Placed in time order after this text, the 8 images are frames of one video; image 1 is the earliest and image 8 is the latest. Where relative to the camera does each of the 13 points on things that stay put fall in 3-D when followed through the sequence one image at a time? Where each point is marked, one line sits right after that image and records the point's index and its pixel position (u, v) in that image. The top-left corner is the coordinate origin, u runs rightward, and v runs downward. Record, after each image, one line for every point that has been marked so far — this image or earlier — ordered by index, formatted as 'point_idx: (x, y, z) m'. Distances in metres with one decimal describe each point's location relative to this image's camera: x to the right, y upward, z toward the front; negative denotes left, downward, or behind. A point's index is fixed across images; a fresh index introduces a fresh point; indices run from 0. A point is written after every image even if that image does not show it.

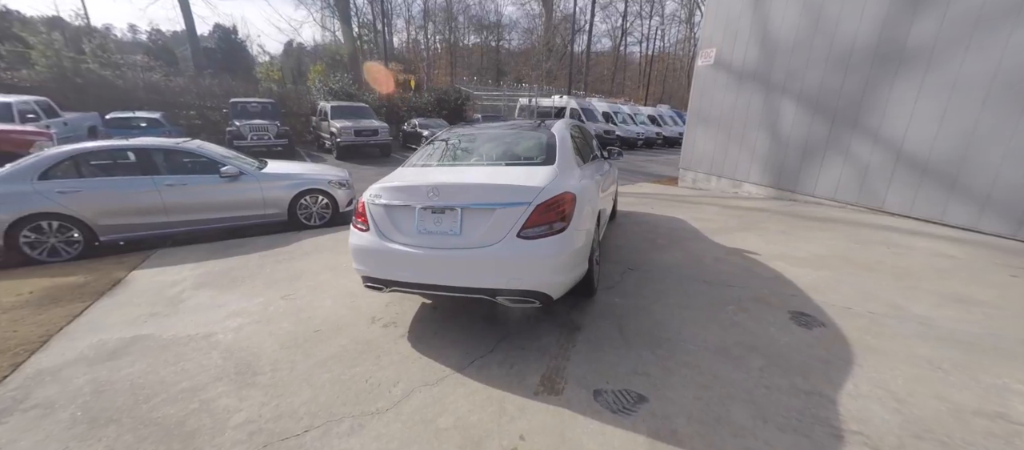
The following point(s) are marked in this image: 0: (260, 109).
0: (-8.5, +3.9, +13.4) m
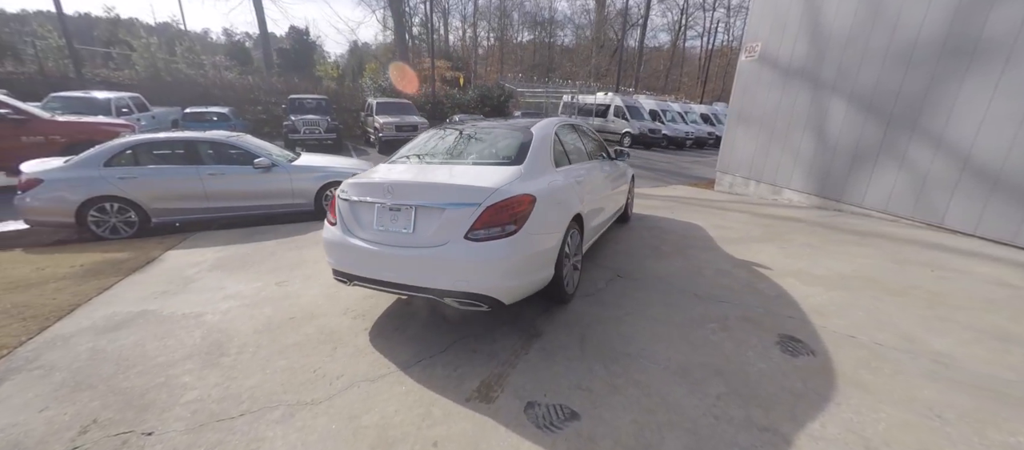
0: (-7.1, +4.3, +14.3) m
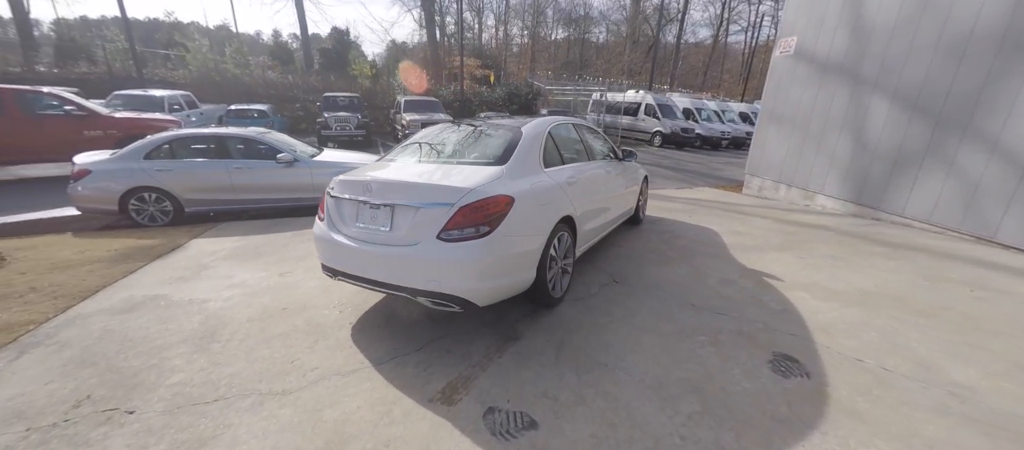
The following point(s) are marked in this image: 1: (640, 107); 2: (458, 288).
0: (-6.2, +4.6, +14.8) m
1: (+5.5, +5.0, +16.9) m
2: (-0.3, -0.4, +2.4) m
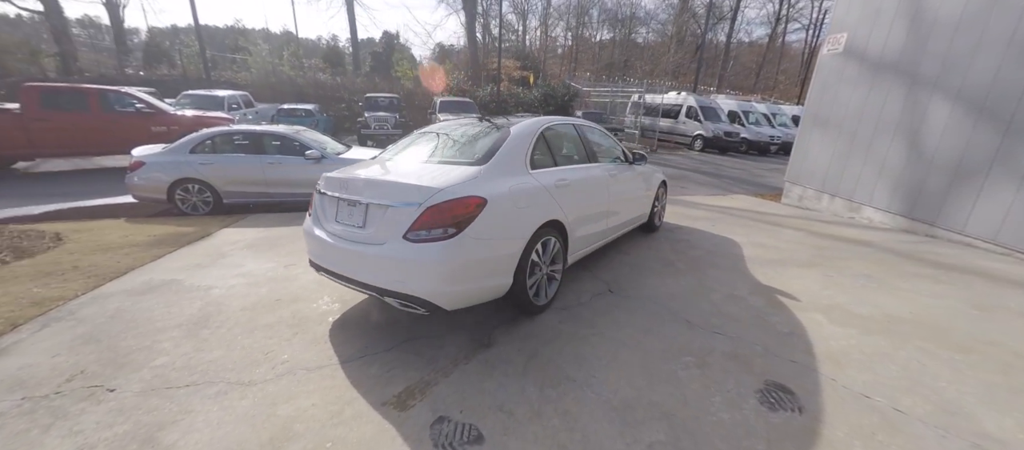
0: (-4.8, +4.7, +15.3) m
1: (+7.0, +4.7, +16.2) m
2: (-0.5, -0.4, +2.3) m
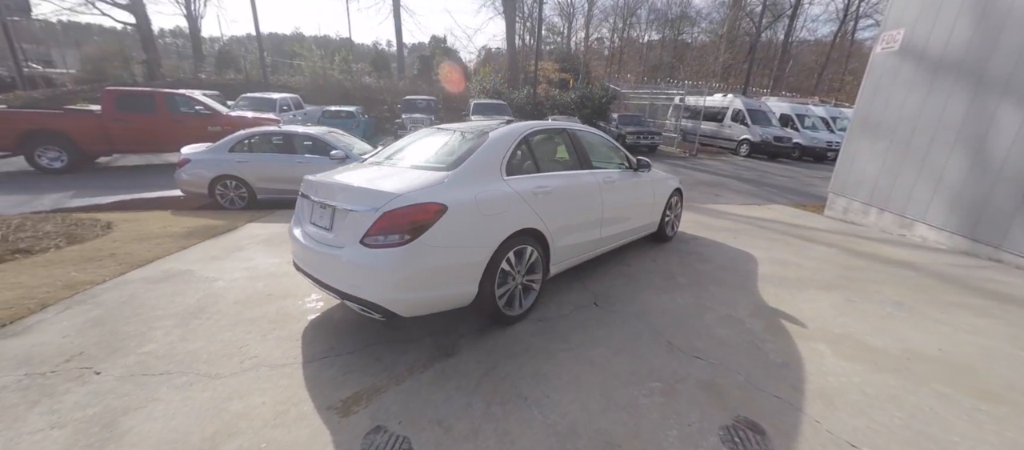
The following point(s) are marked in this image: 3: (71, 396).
0: (-3.5, +4.7, +15.7) m
1: (+8.3, +4.4, +15.3) m
2: (-0.8, -0.4, +2.3) m
3: (-2.5, -1.0, +2.3) m
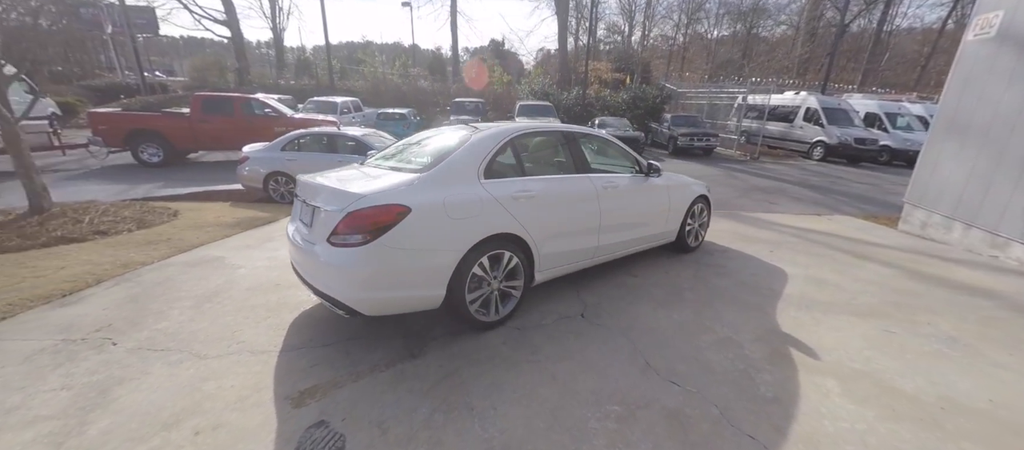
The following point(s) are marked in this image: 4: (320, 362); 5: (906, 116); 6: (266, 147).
0: (-1.5, +4.8, +16.0) m
1: (+10.1, +4.0, +13.9) m
2: (-1.0, -0.4, +2.4) m
3: (-2.8, -0.9, +2.6) m
4: (-1.2, -0.9, +2.5) m
5: (+13.3, +3.7, +13.3) m
6: (-4.9, +1.6, +8.0) m
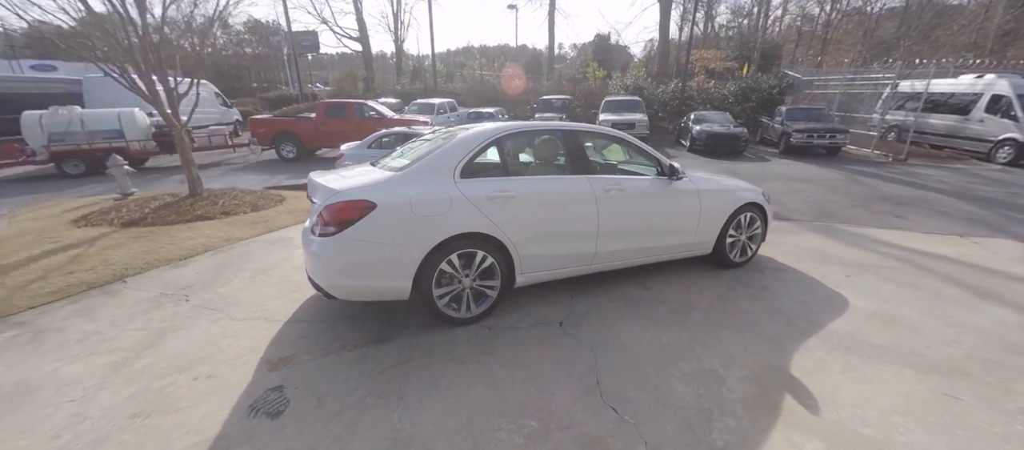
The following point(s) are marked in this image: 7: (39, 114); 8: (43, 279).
0: (+2.1, +4.8, +15.9) m
1: (+12.7, +3.4, +10.7) m
2: (-1.3, -0.4, +2.7) m
3: (-2.9, -0.7, +3.3) m
4: (-1.5, -0.8, +2.9) m
5: (+15.7, +2.9, +9.3) m
6: (-3.4, +1.9, +9.1) m
7: (-12.5, +2.9, +10.5) m
8: (-4.6, -0.5, +3.9) m
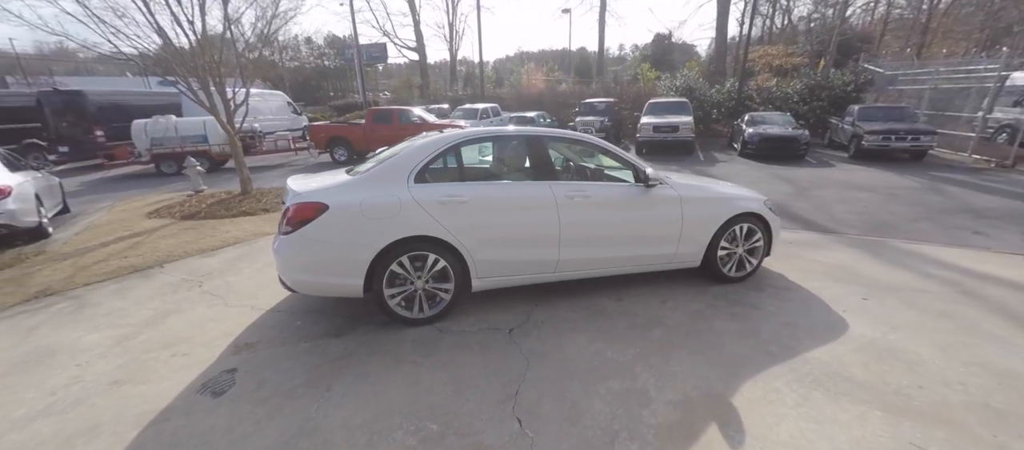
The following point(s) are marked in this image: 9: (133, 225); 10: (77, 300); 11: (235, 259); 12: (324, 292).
0: (+3.9, +4.6, +15.4) m
1: (+13.5, +2.9, +8.7) m
2: (-1.7, -0.3, +2.9) m
3: (-3.2, -0.7, +3.8) m
4: (-1.8, -0.8, +3.1) m
5: (+16.2, +2.3, +6.9) m
6: (-2.7, +1.9, +9.6) m
7: (-11.5, +3.2, +12.3) m
8: (-4.8, -0.4, +4.6) m
9: (-5.9, 0.0, +6.1) m
10: (-4.0, -0.7, +3.7) m
11: (-3.2, -0.5, +4.7) m
12: (-1.3, -0.5, +2.8) m
